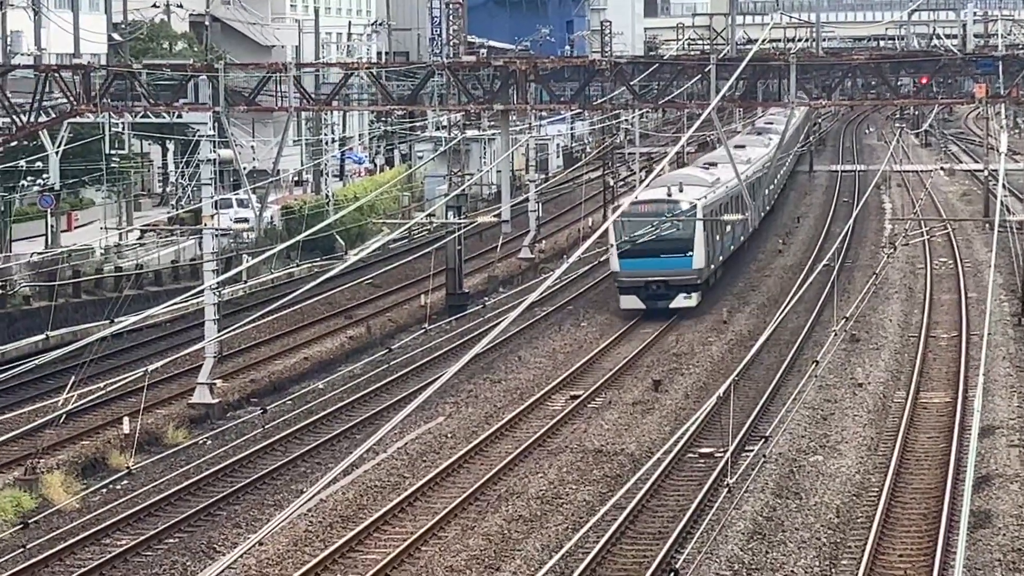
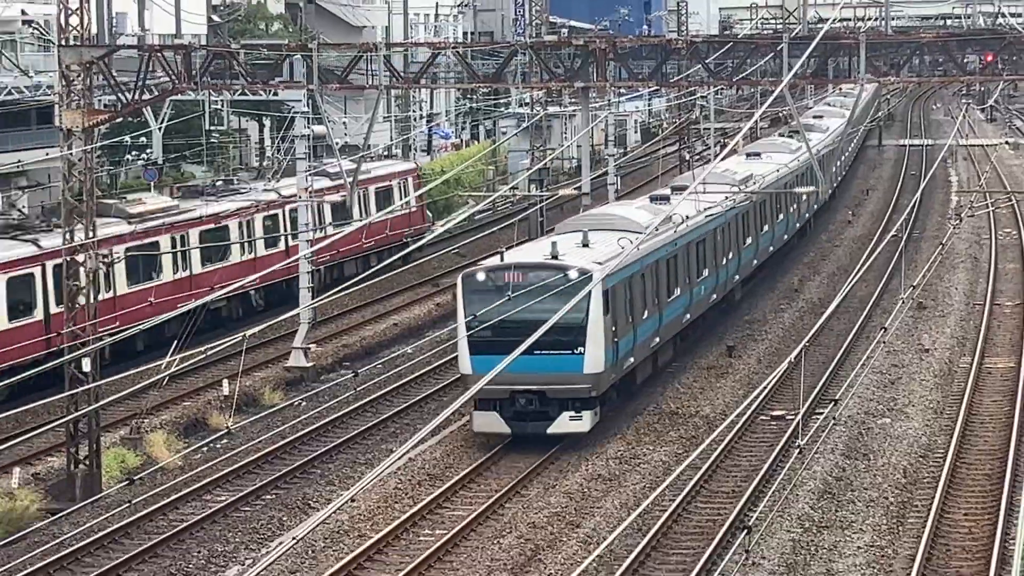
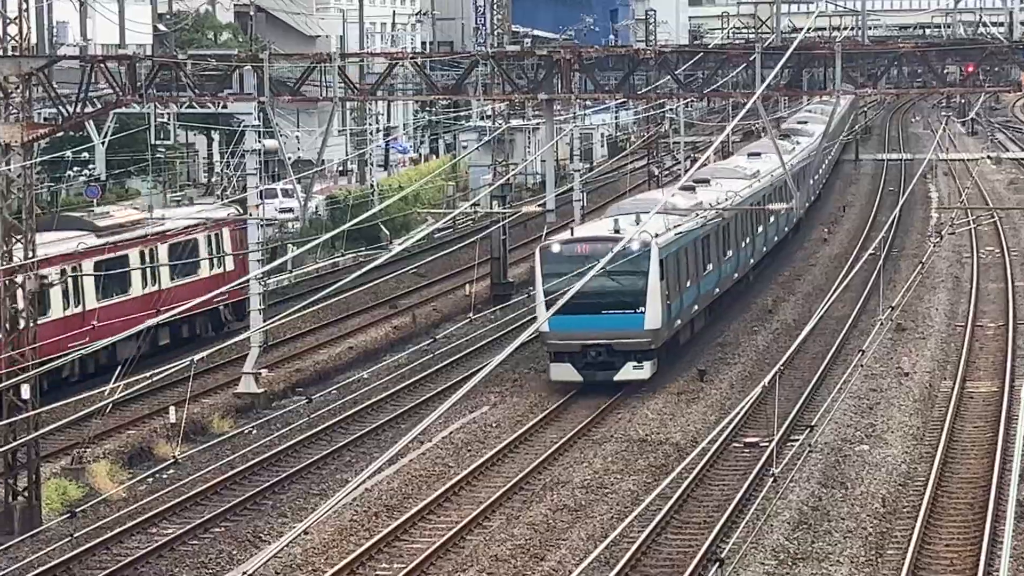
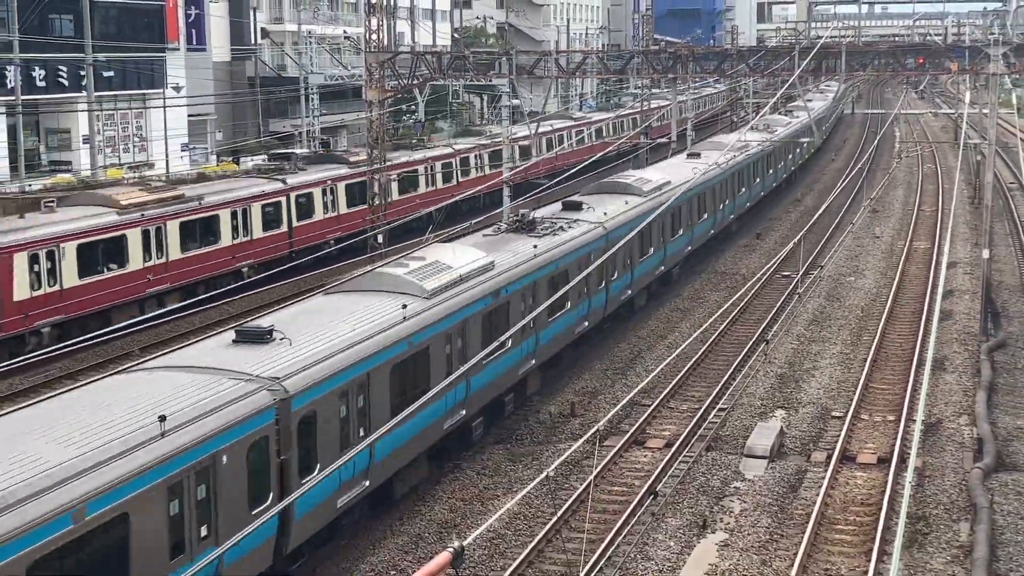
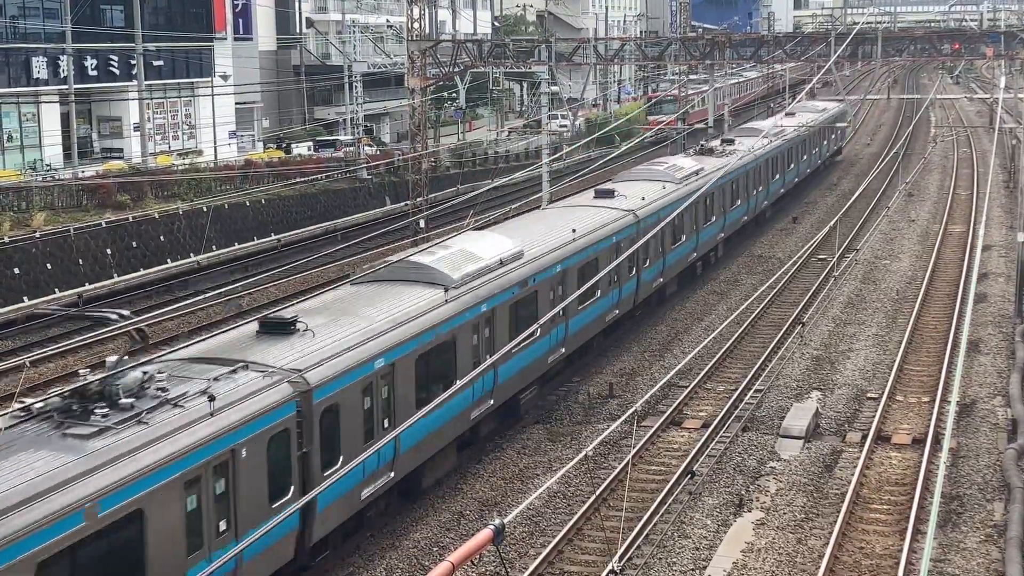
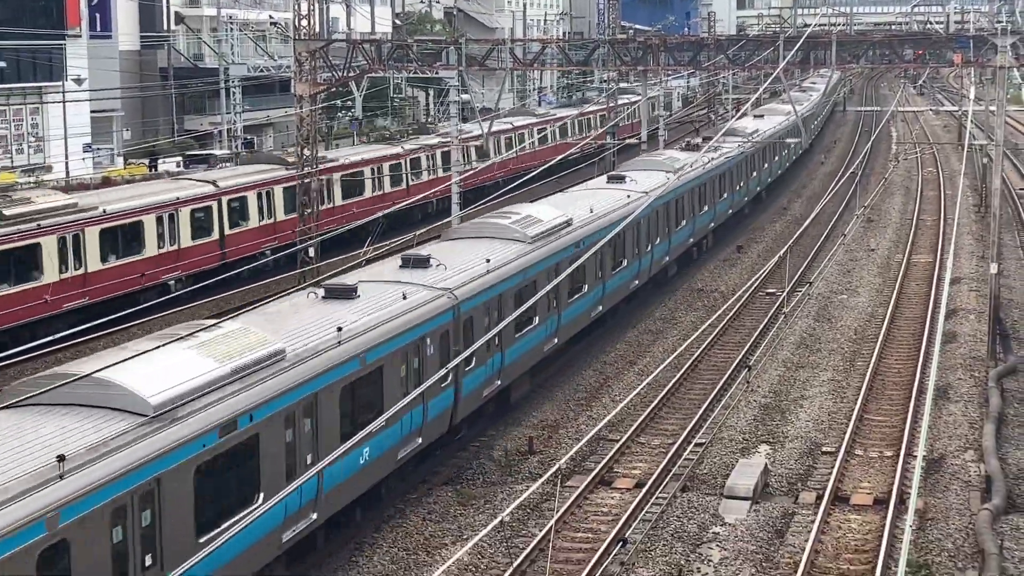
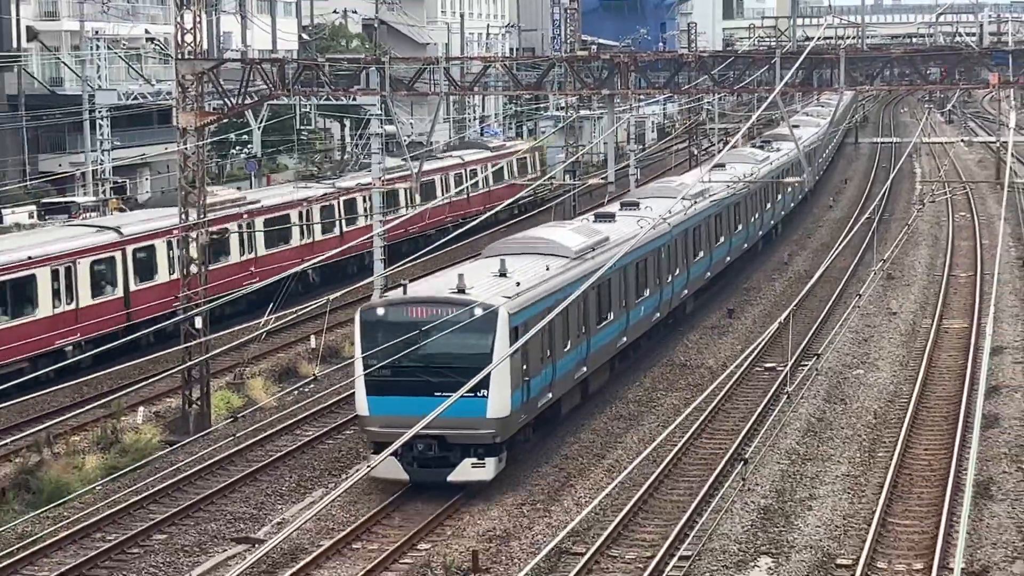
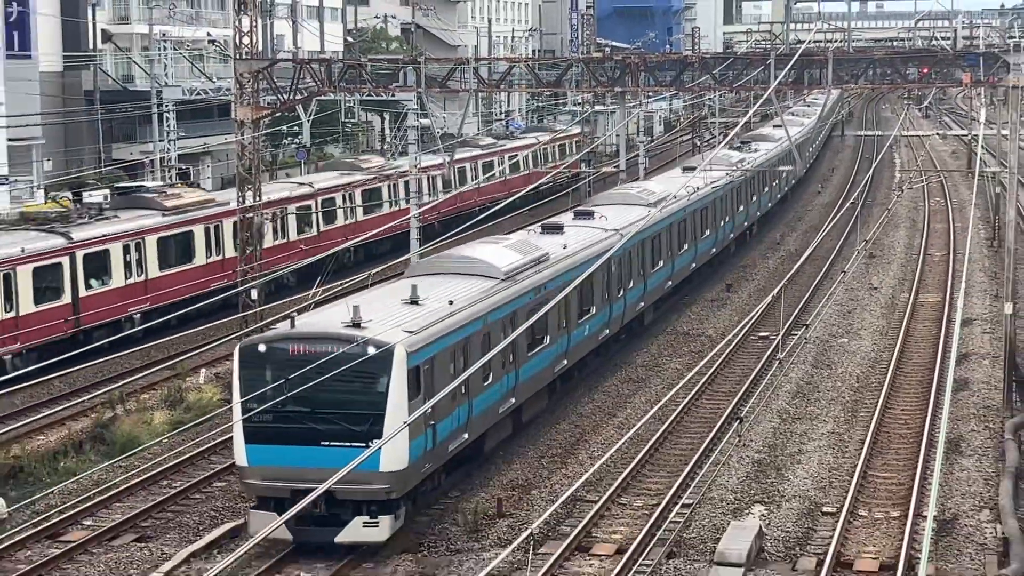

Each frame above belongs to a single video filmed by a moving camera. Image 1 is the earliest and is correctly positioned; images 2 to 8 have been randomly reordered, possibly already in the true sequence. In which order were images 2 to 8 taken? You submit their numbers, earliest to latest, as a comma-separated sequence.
3, 2, 7, 8, 6, 4, 5
